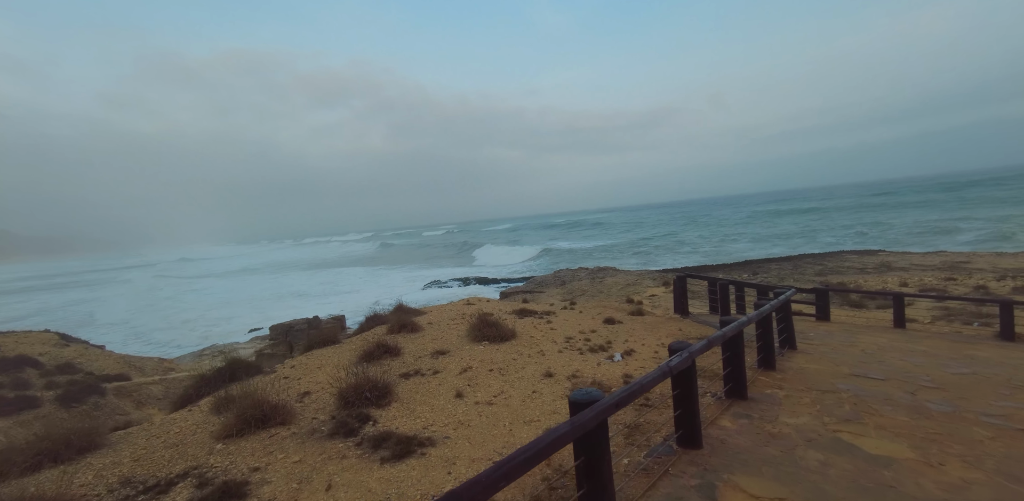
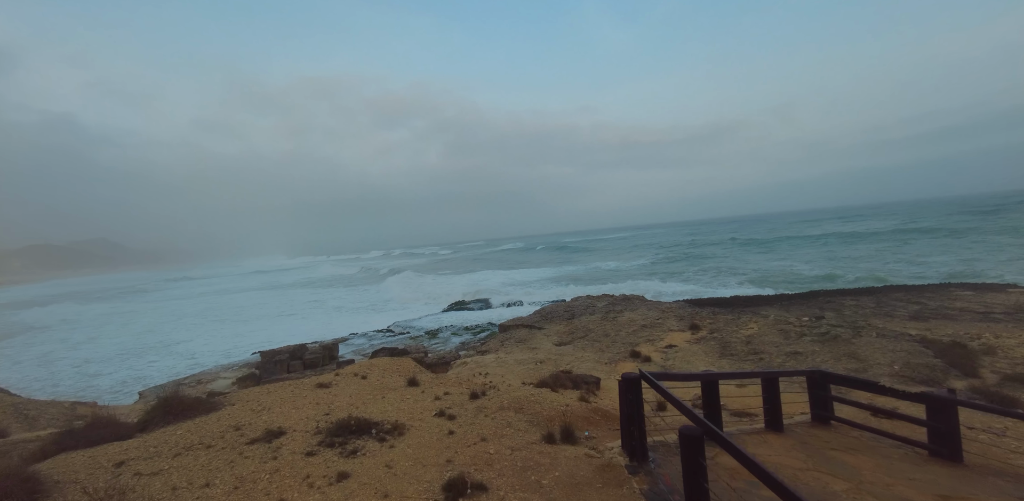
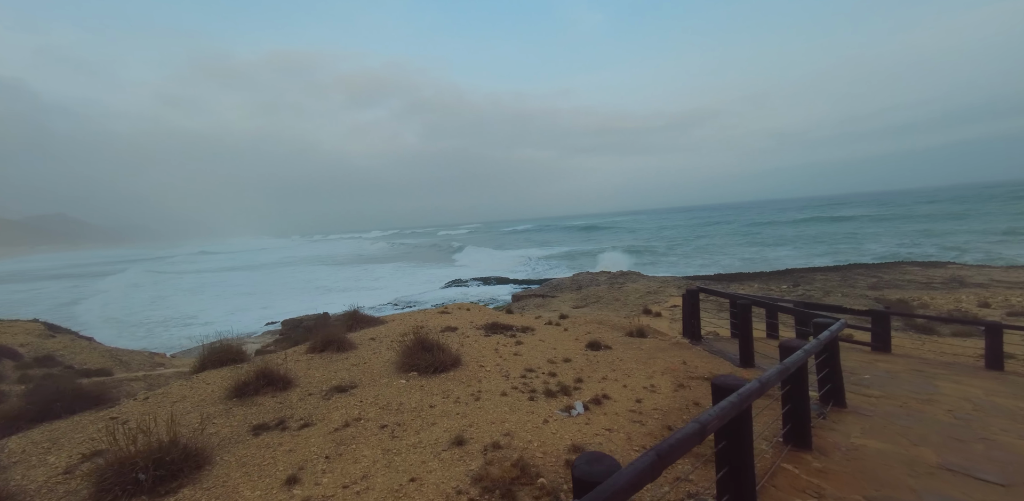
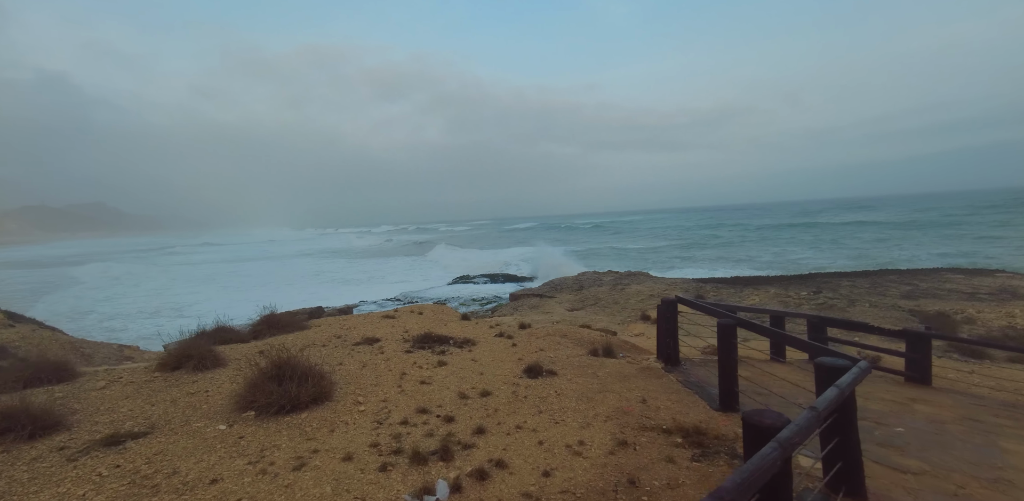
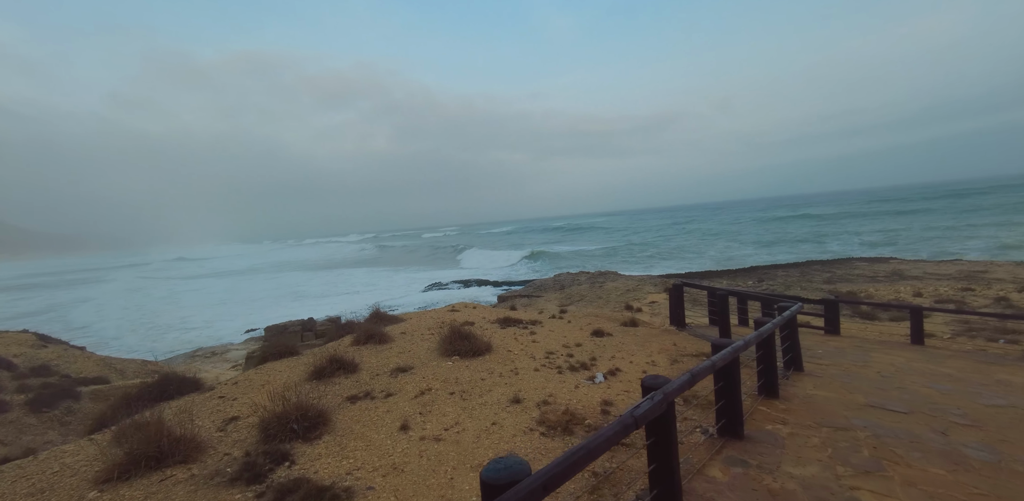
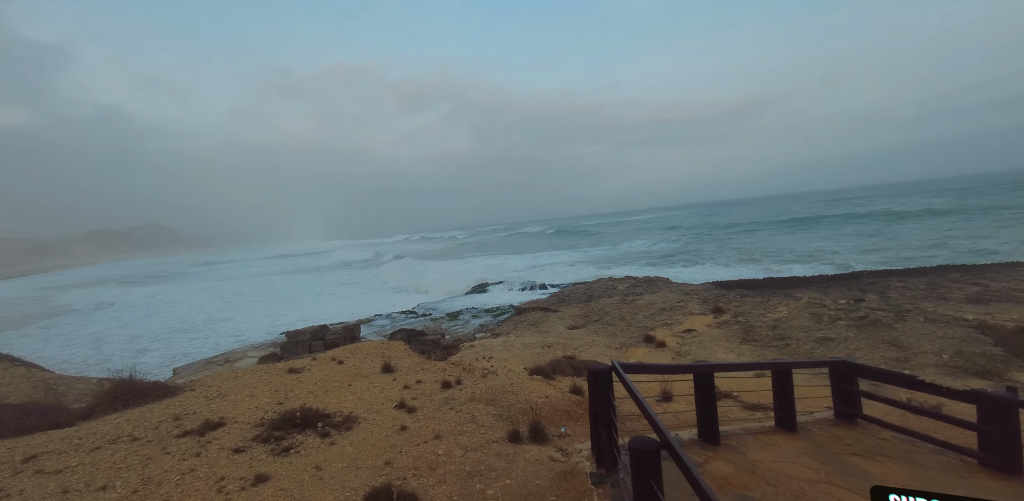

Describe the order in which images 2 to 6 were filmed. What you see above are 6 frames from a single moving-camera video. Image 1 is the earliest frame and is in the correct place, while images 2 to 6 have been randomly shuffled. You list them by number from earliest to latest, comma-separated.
5, 3, 4, 2, 6
